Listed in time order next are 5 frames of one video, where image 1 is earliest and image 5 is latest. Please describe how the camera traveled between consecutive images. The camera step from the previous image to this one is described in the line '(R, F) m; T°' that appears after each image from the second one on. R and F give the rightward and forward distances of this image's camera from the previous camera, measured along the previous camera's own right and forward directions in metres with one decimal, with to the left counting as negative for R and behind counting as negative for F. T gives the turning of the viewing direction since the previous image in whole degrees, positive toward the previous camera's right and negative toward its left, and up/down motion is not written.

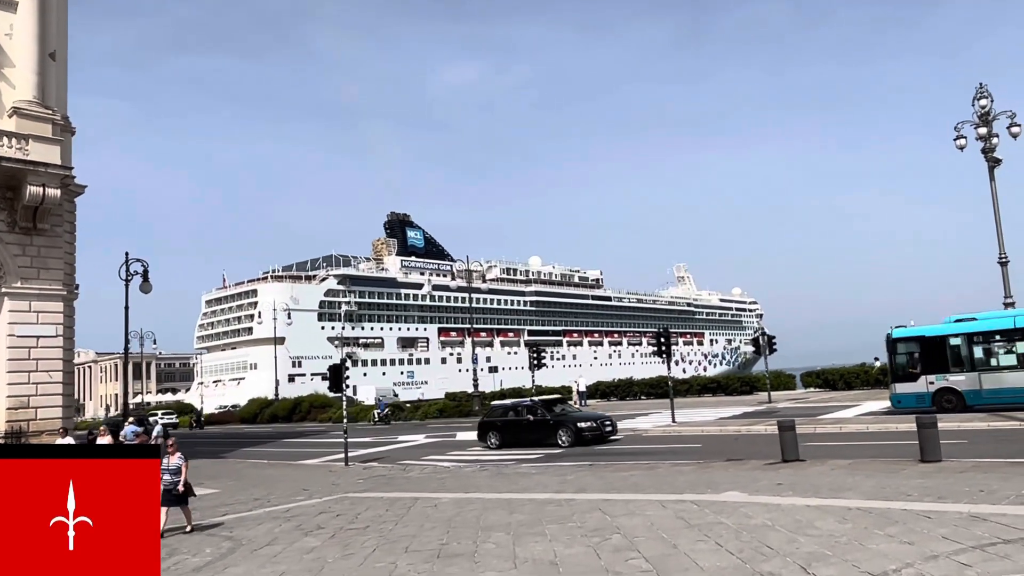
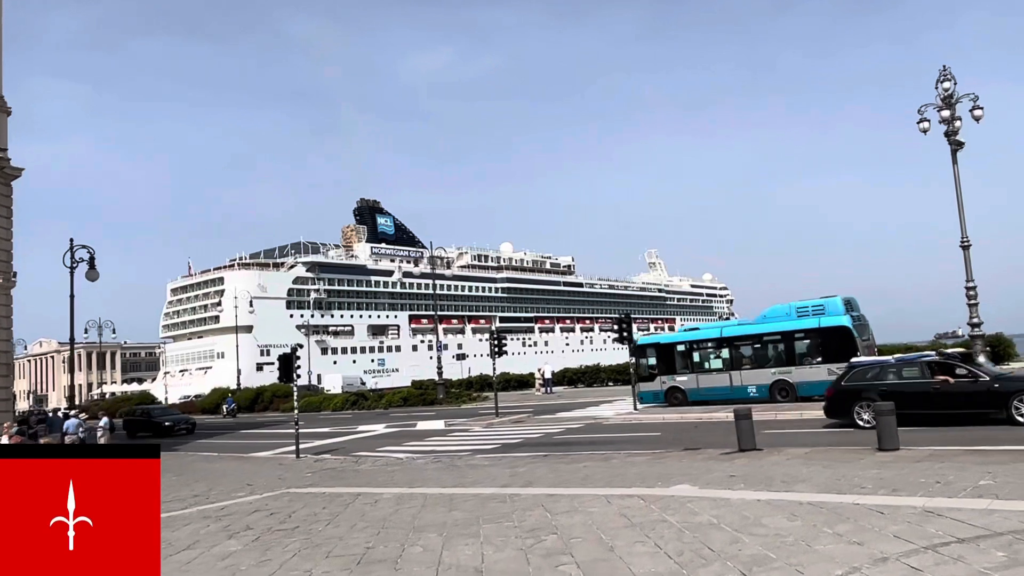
(+0.4, +0.6) m; +2°
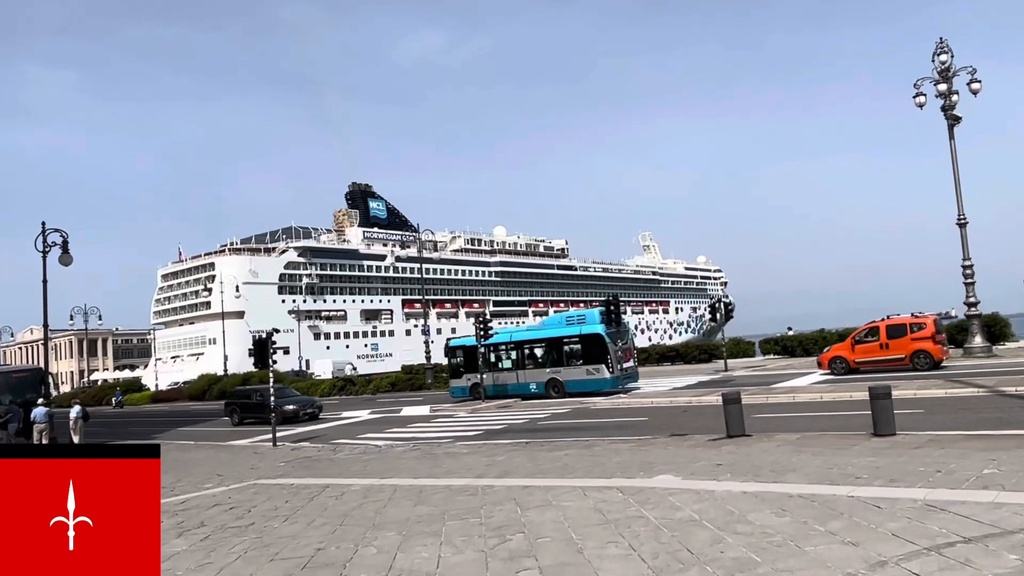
(+0.3, +0.7) m; 0°
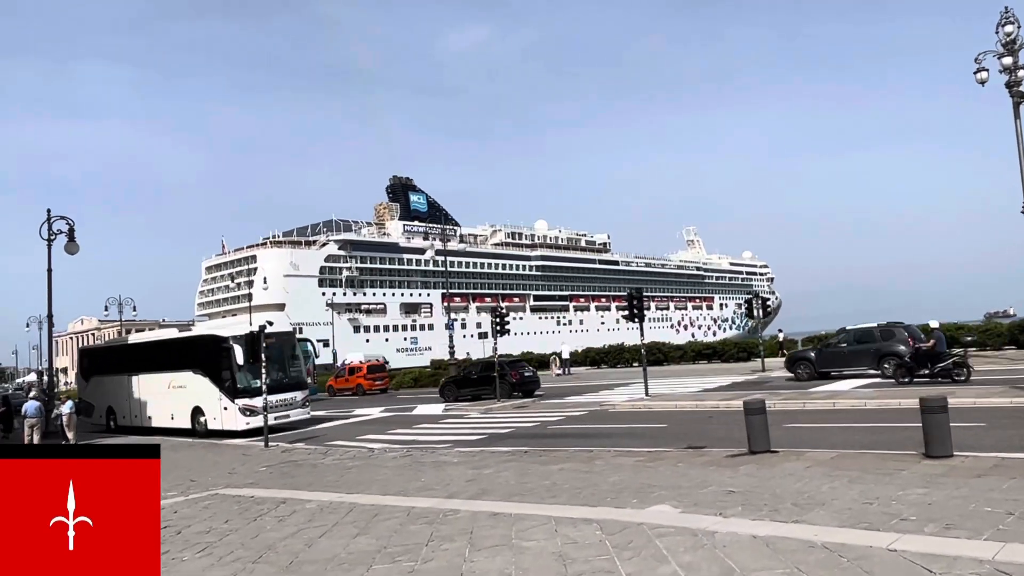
(+0.8, +1.6) m; -3°
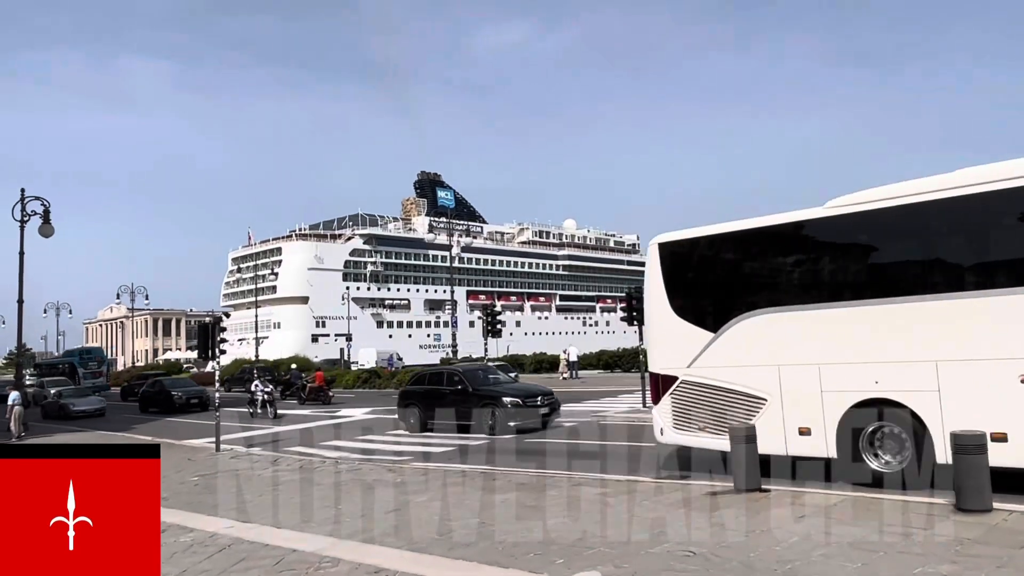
(+1.1, +1.9) m; -2°
